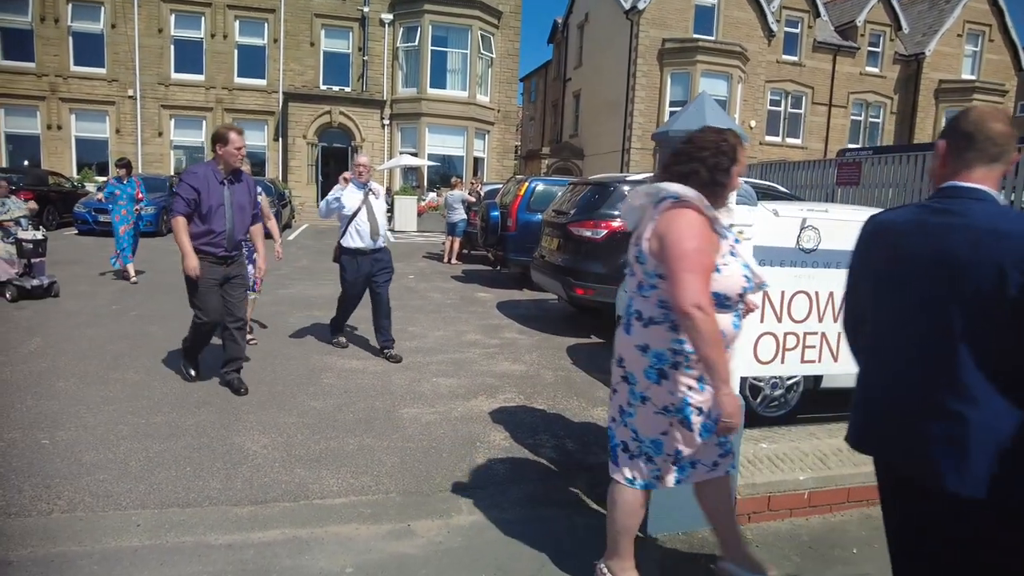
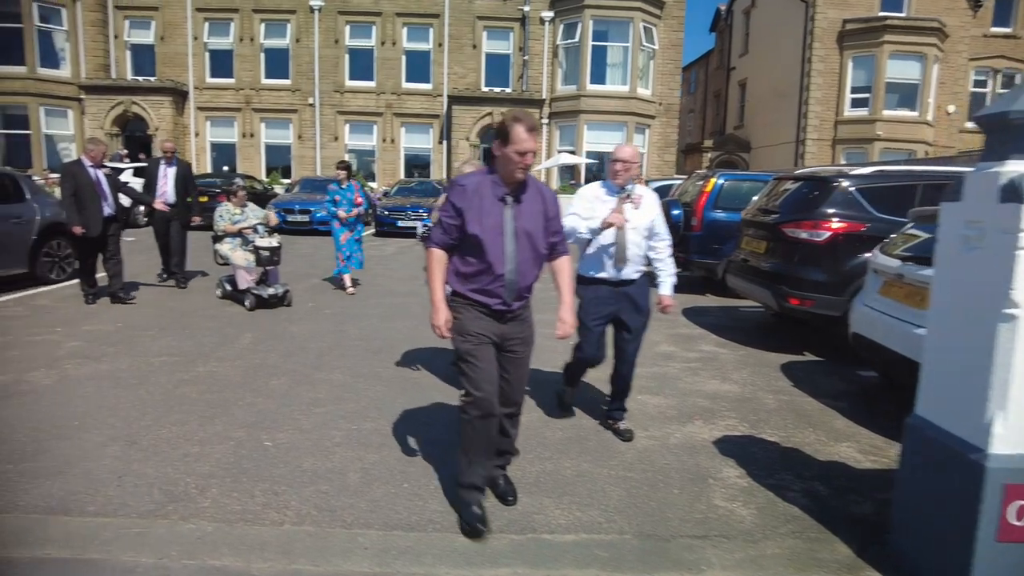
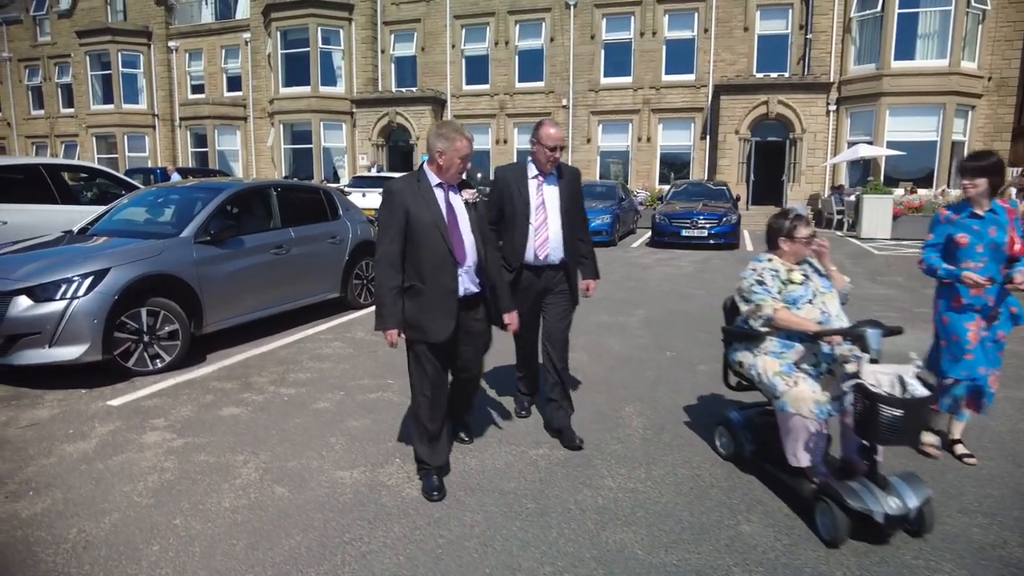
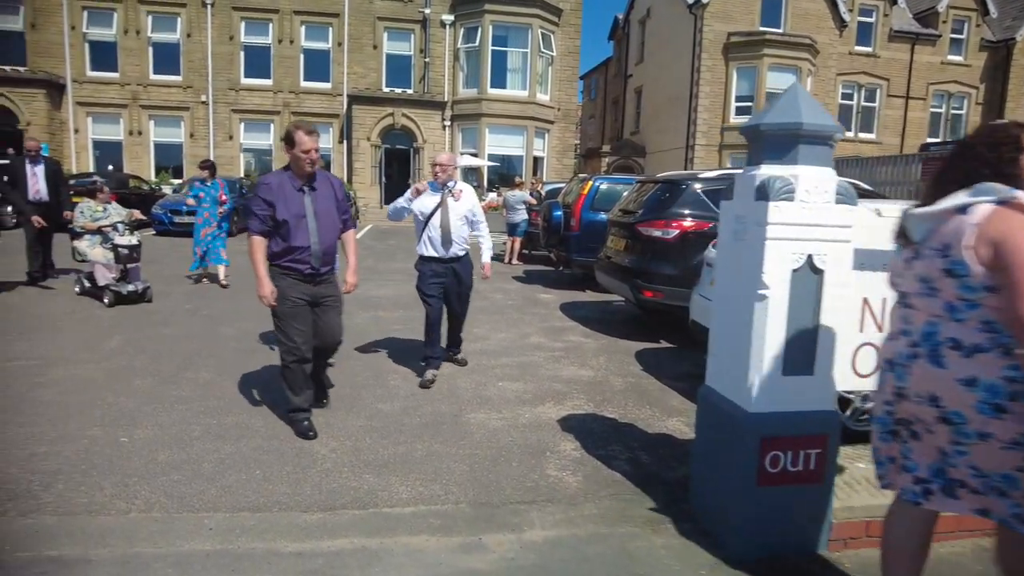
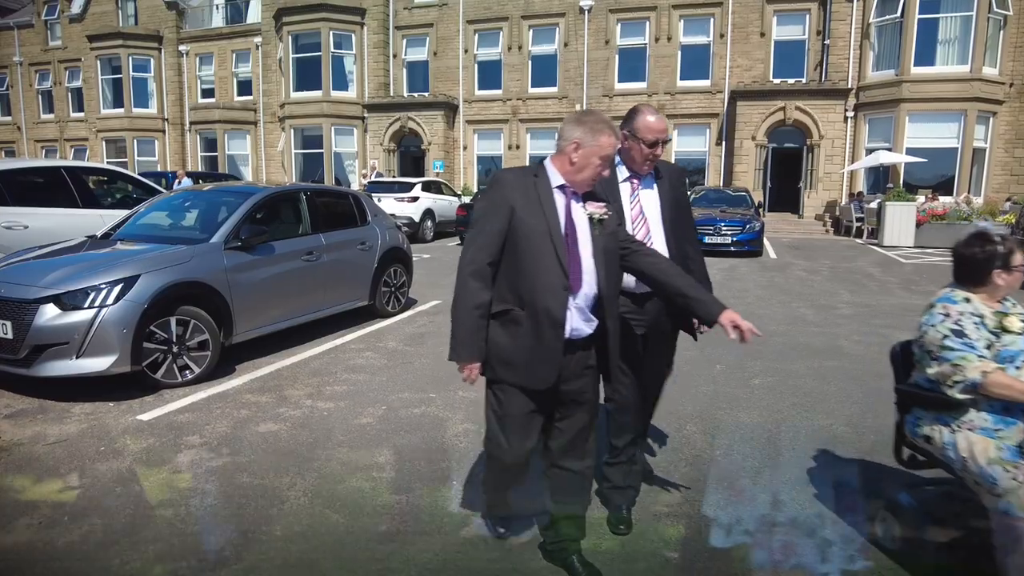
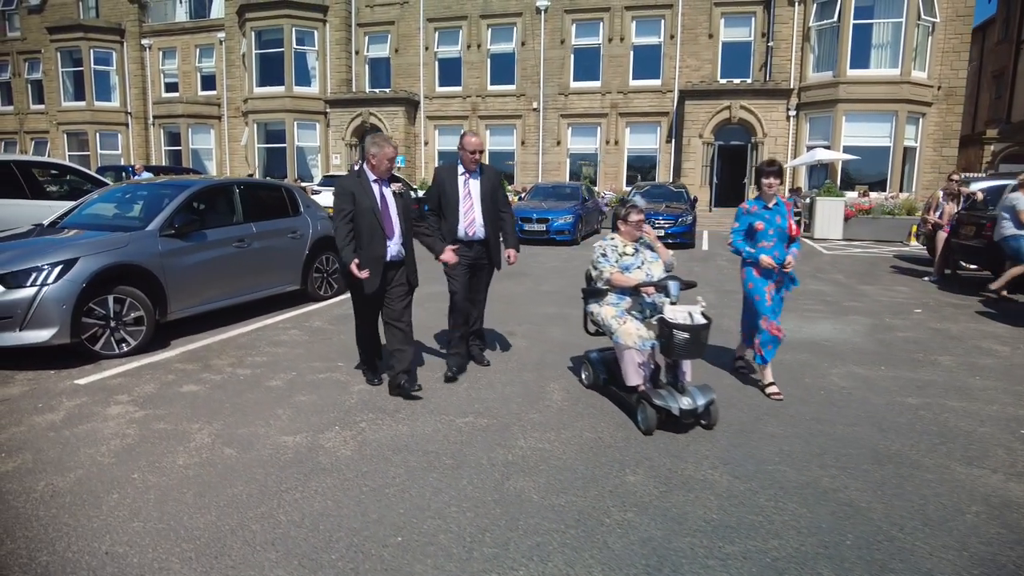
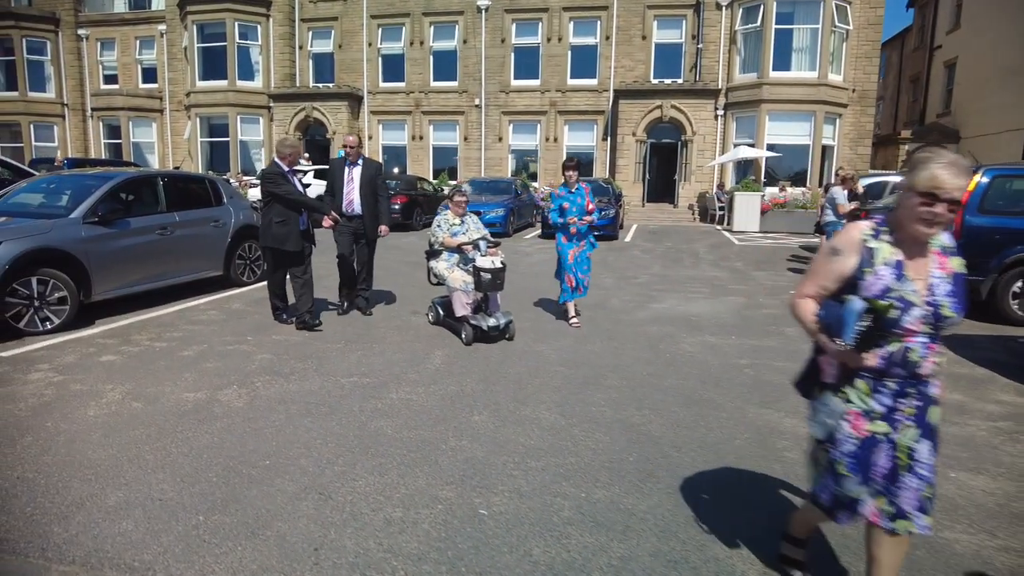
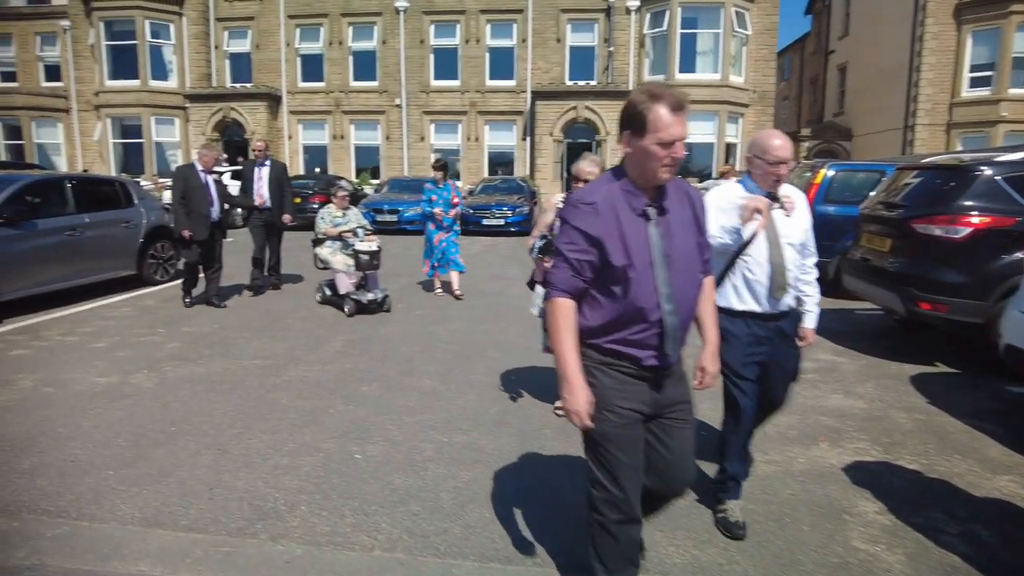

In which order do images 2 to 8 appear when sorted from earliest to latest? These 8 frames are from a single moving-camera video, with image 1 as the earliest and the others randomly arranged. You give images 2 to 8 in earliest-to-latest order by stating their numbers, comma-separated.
4, 2, 8, 7, 6, 3, 5
